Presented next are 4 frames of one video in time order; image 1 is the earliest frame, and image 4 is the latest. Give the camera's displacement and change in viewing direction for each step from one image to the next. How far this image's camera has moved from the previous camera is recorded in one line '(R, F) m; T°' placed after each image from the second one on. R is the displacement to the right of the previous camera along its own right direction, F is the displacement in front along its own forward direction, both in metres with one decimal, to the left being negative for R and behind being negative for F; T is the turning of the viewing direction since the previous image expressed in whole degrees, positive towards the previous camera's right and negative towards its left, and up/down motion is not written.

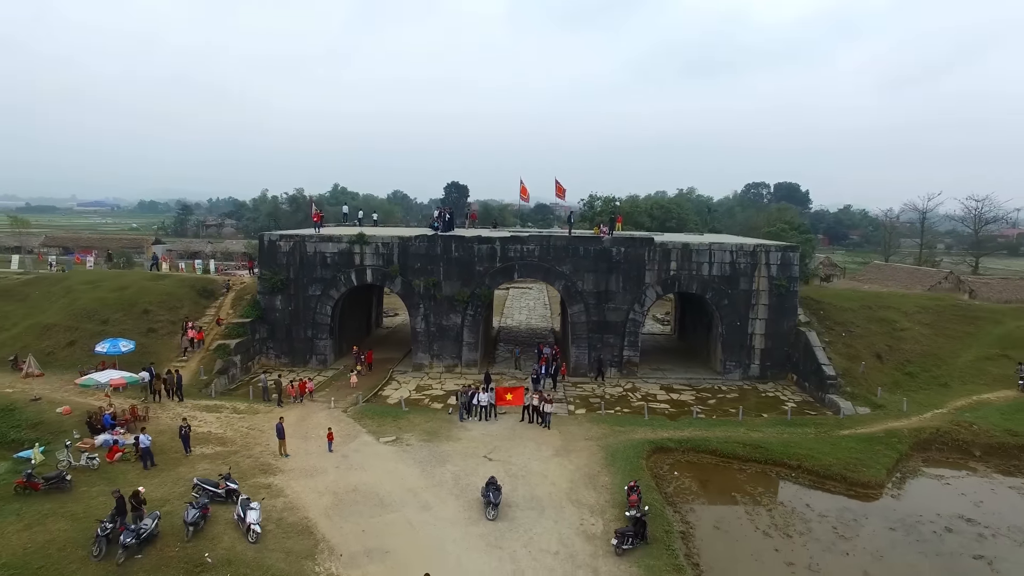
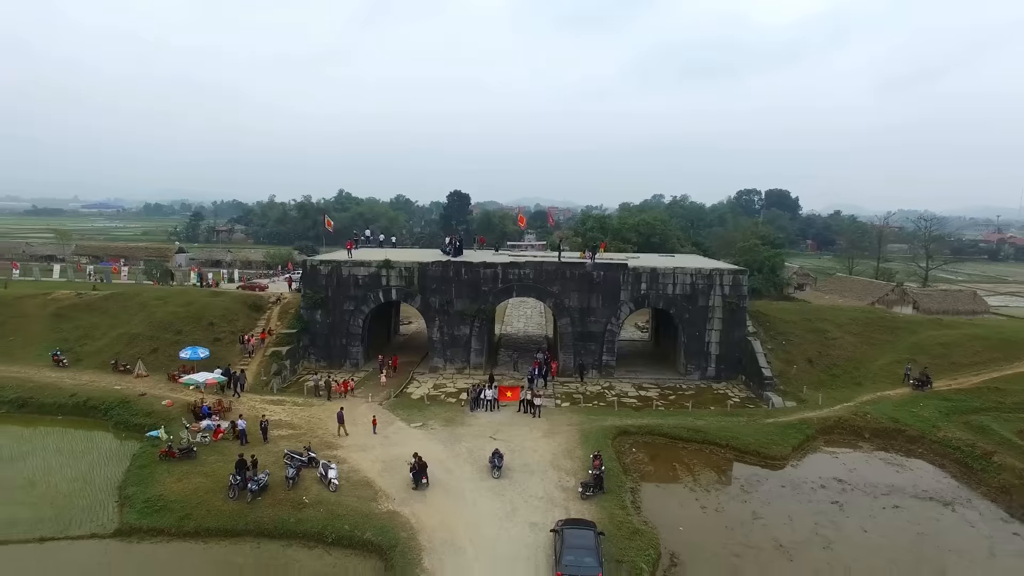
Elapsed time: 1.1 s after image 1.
(0.0, -3.5) m; 0°
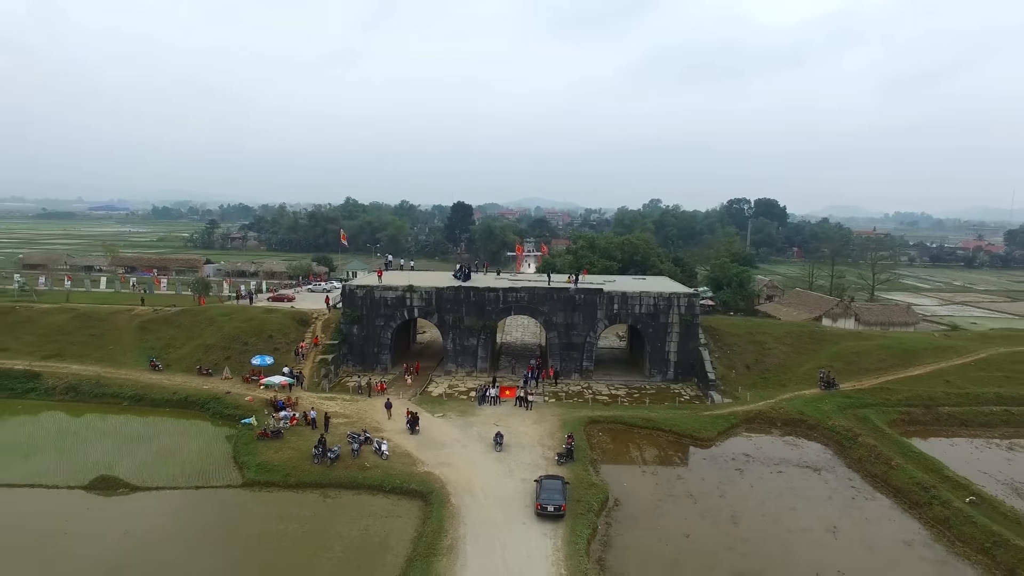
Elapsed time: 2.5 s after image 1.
(+0.1, -4.8) m; 0°
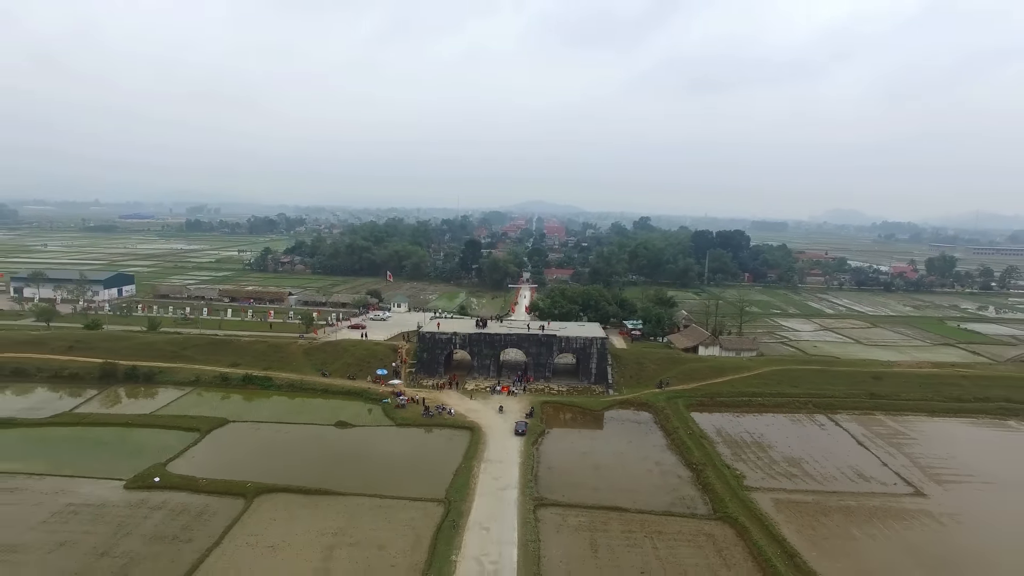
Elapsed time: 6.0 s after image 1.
(+0.4, -20.9) m; 0°
